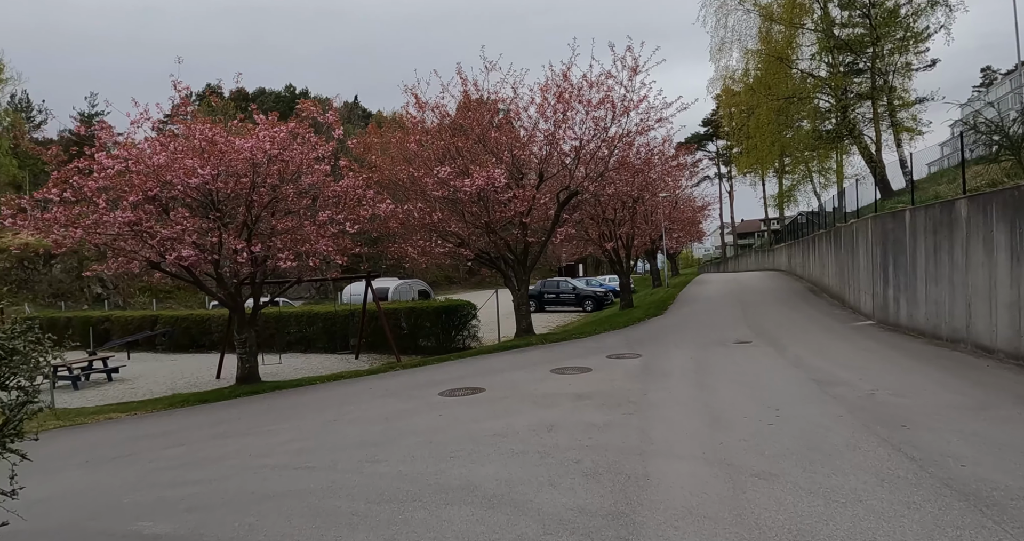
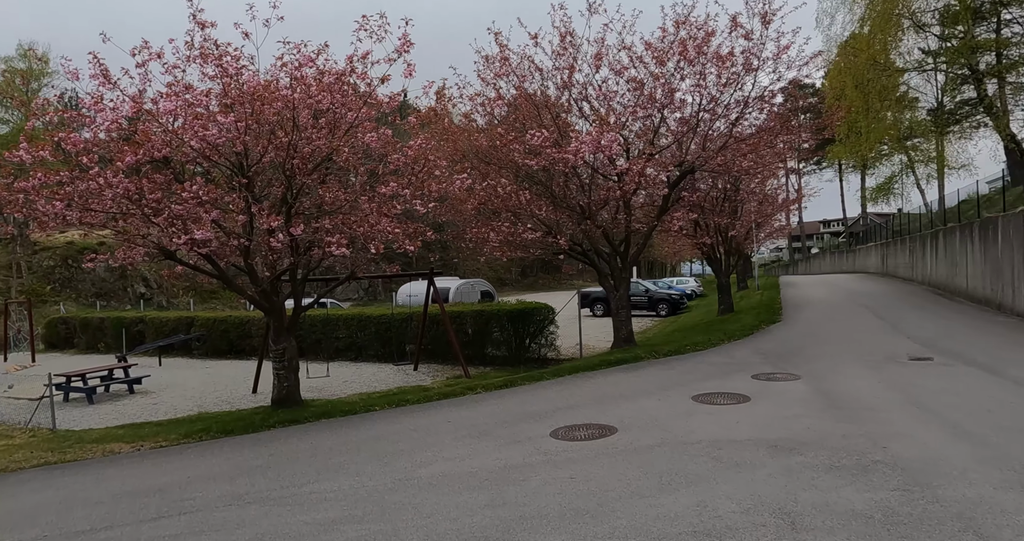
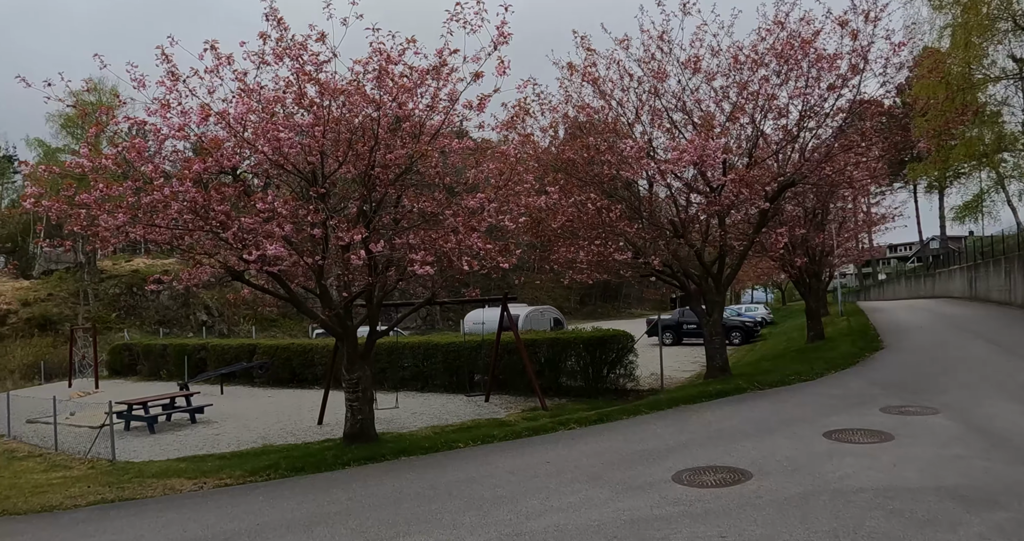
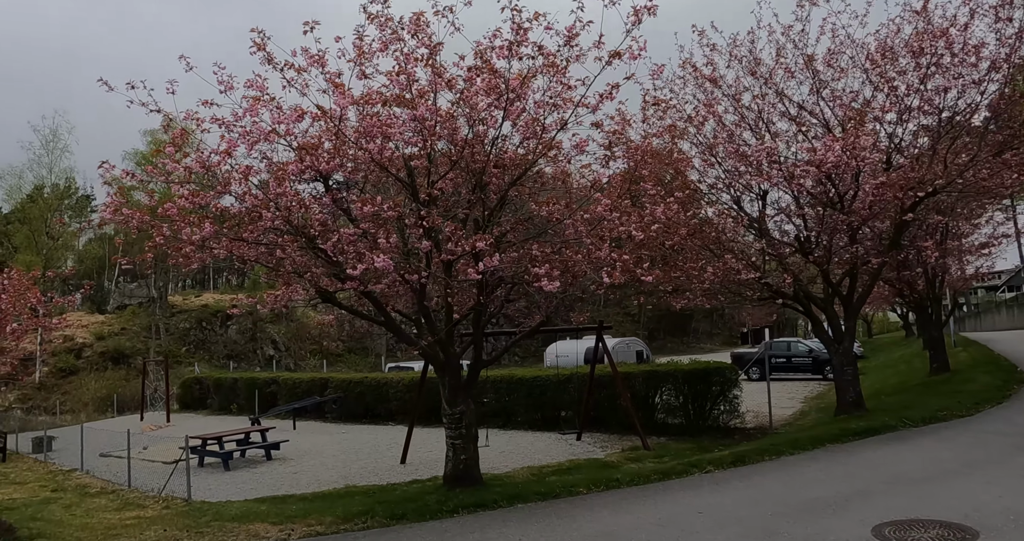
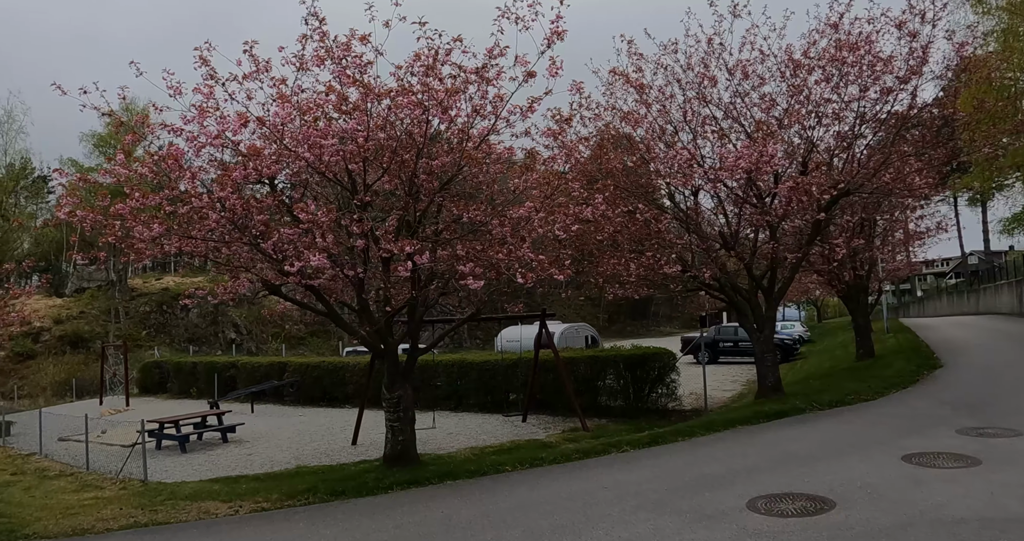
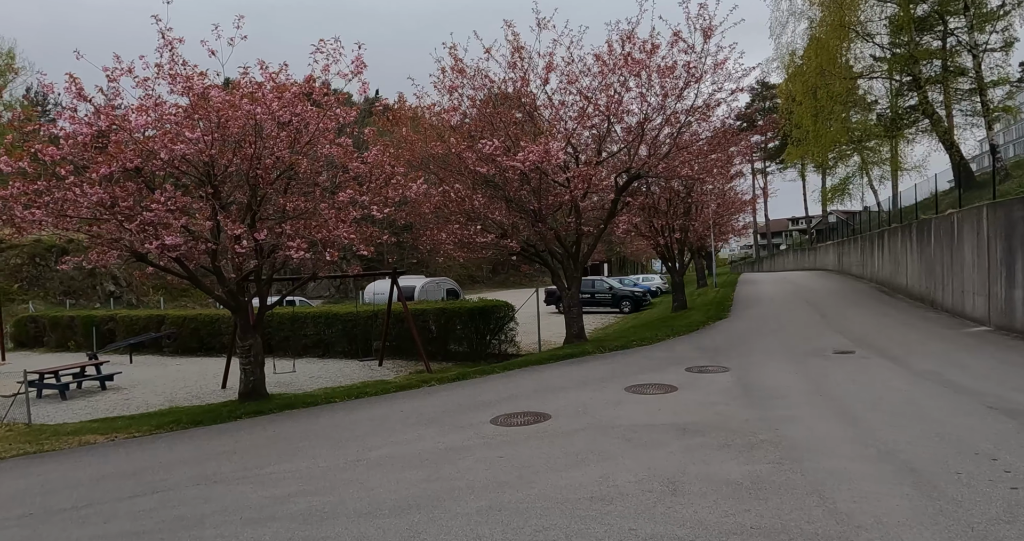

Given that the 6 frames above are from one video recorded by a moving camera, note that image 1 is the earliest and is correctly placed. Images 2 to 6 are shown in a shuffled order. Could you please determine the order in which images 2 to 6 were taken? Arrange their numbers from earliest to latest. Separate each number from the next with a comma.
6, 2, 3, 5, 4
